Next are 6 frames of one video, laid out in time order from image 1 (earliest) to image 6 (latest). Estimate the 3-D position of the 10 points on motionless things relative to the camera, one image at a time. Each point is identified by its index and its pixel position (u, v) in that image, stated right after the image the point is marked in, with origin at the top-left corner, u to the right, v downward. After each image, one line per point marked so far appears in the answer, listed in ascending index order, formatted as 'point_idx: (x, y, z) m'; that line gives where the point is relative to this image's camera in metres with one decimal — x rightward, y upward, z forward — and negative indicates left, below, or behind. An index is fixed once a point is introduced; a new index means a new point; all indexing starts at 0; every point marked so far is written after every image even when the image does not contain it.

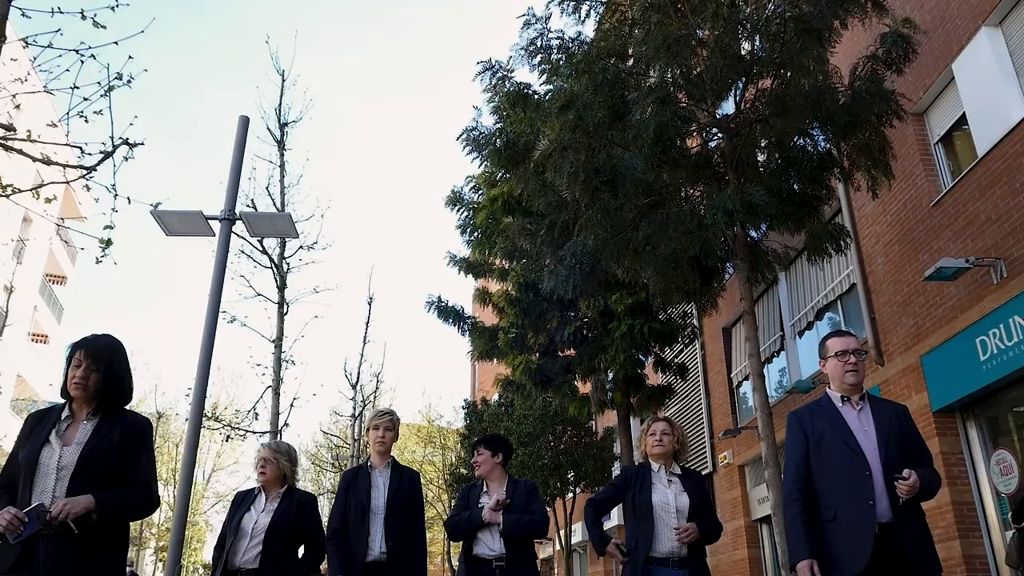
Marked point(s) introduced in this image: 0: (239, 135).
0: (-2.9, +1.6, +8.5) m
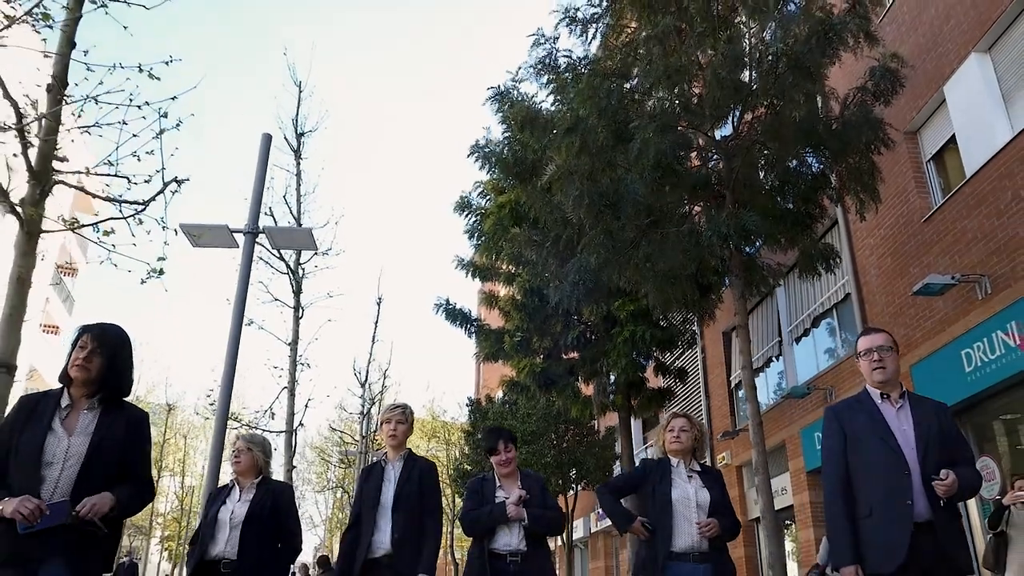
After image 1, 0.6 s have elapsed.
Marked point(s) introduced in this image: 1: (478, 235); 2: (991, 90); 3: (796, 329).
0: (-2.8, +1.5, +9.0) m
1: (-0.7, +1.0, +15.7) m
2: (+5.7, +2.4, +9.4) m
3: (+5.3, -0.7, +14.7) m
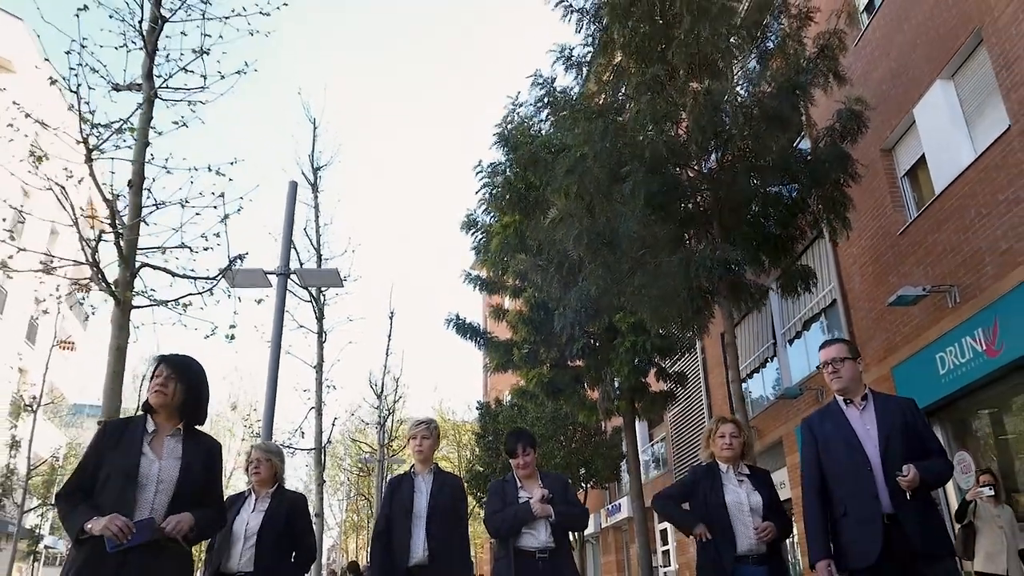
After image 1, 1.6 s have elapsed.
0: (-2.7, +1.1, +9.8) m
1: (-0.6, +0.8, +16.5) m
2: (+5.7, +2.2, +10.2) m
3: (+5.4, -0.8, +15.5) m
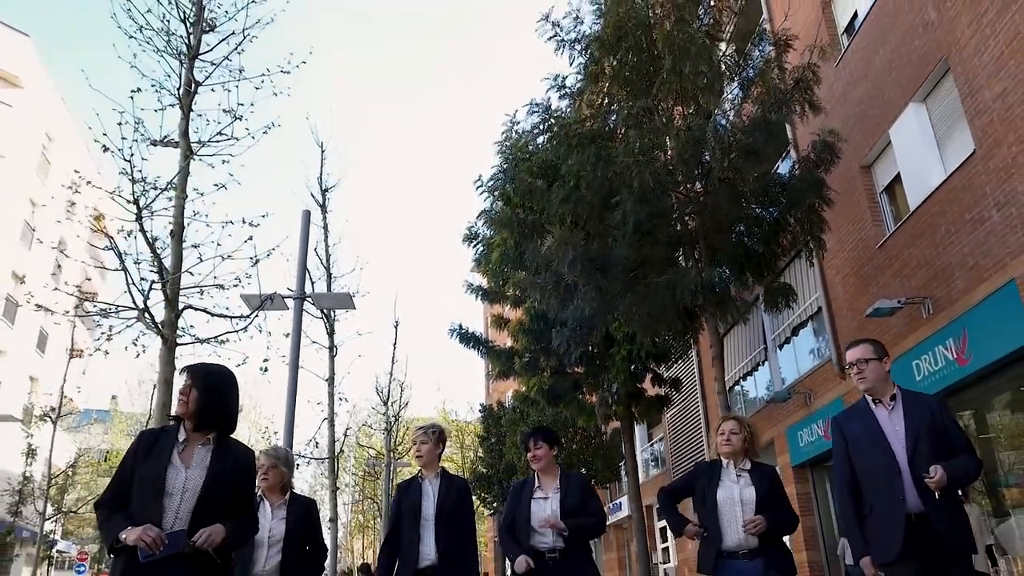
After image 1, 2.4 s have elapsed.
0: (-2.8, +0.8, +10.5) m
1: (-0.6, +0.5, +17.2) m
2: (+5.7, +2.1, +10.9) m
3: (+5.5, -1.0, +16.2) m
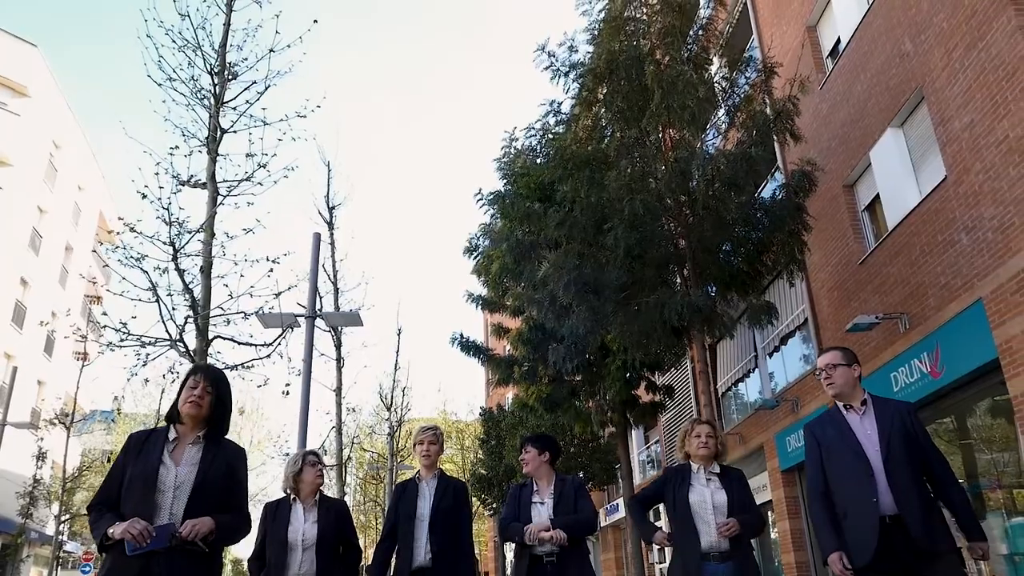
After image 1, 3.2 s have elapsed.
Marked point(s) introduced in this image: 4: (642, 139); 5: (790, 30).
0: (-2.8, +0.6, +11.1) m
1: (-0.6, +0.3, +17.8) m
2: (+5.6, +1.8, +11.5) m
3: (+5.4, -1.2, +16.8) m
4: (+1.7, +2.0, +10.5) m
5: (+5.2, +4.9, +14.9) m
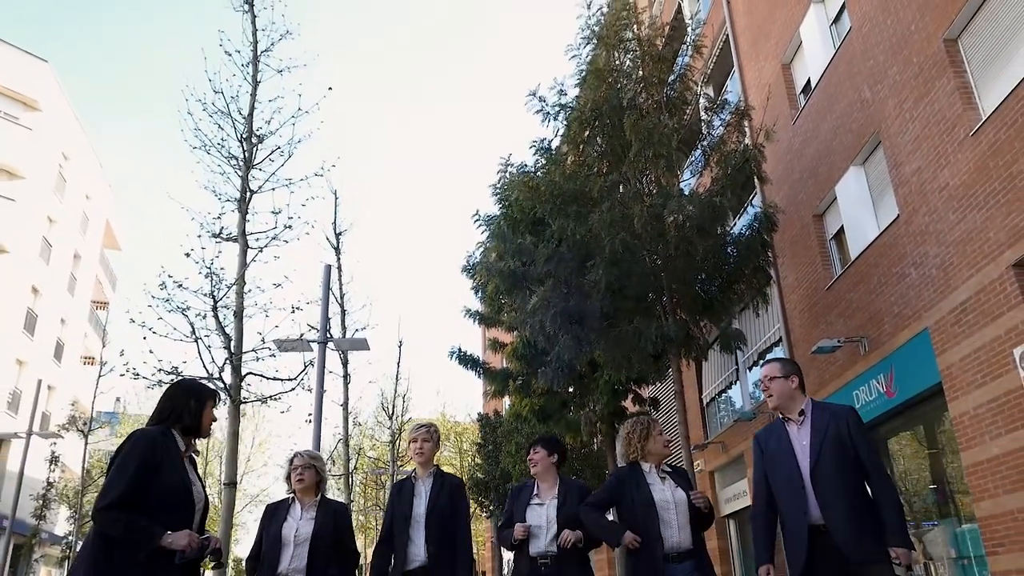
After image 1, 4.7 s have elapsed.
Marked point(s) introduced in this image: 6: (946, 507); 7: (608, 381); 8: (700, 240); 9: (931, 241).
0: (-2.9, +0.2, +12.1) m
1: (-0.7, -0.1, +18.8) m
2: (+5.5, +1.4, +12.5) m
3: (+5.3, -1.6, +17.9) m
4: (+1.6, +1.6, +11.5) m
5: (+5.1, +4.5, +16.0) m
6: (+5.8, -3.0, +10.8) m
7: (+2.0, -1.9, +16.2) m
8: (+2.6, +0.7, +10.8) m
9: (+5.5, +0.6, +10.5) m
